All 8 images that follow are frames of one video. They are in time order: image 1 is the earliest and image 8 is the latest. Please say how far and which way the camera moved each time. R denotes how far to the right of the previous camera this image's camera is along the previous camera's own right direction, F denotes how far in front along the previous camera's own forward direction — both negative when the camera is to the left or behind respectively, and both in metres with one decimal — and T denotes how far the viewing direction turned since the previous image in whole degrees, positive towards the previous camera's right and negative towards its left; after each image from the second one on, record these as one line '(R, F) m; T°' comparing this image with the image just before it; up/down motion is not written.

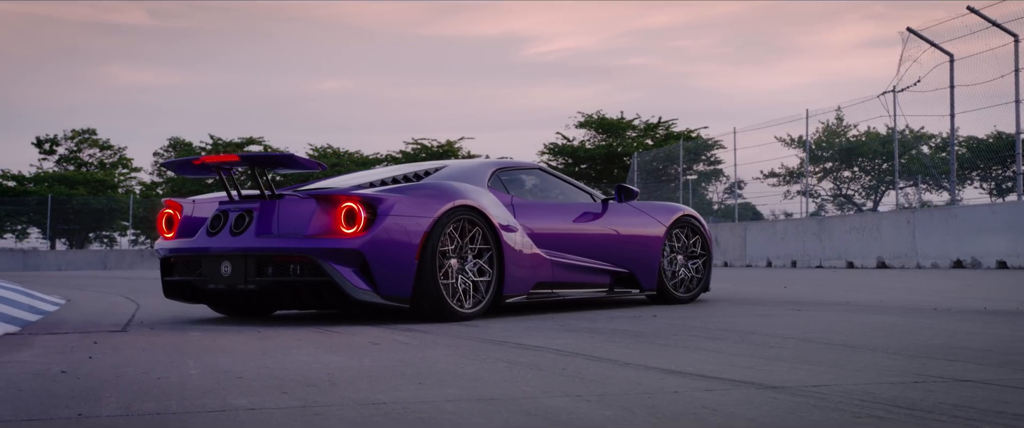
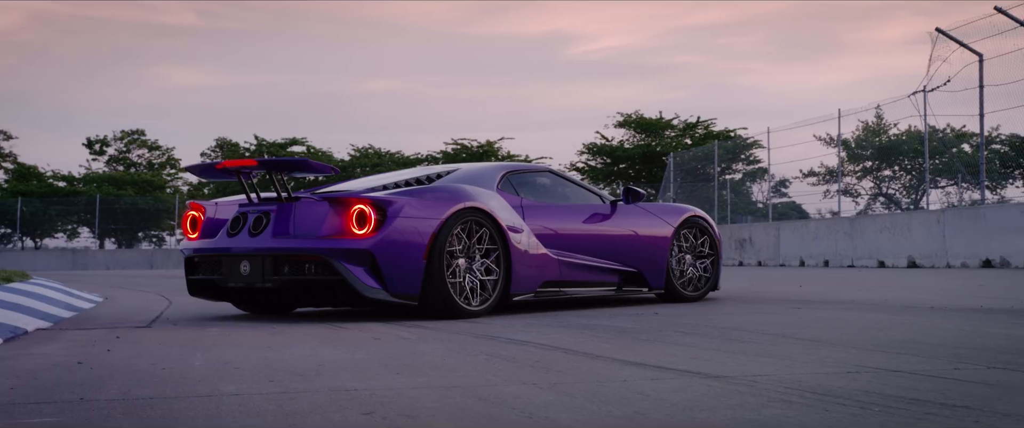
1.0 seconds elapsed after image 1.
(+0.2, -0.2) m; -2°
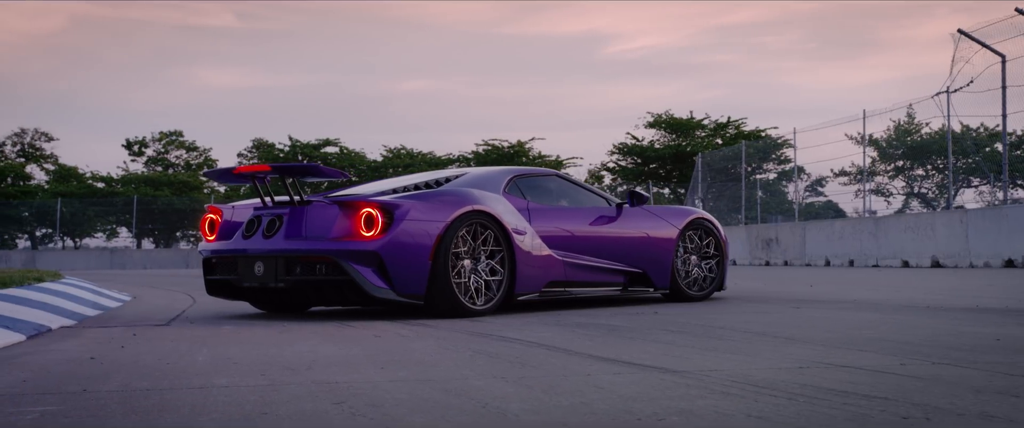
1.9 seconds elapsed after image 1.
(+0.2, -0.2) m; -2°
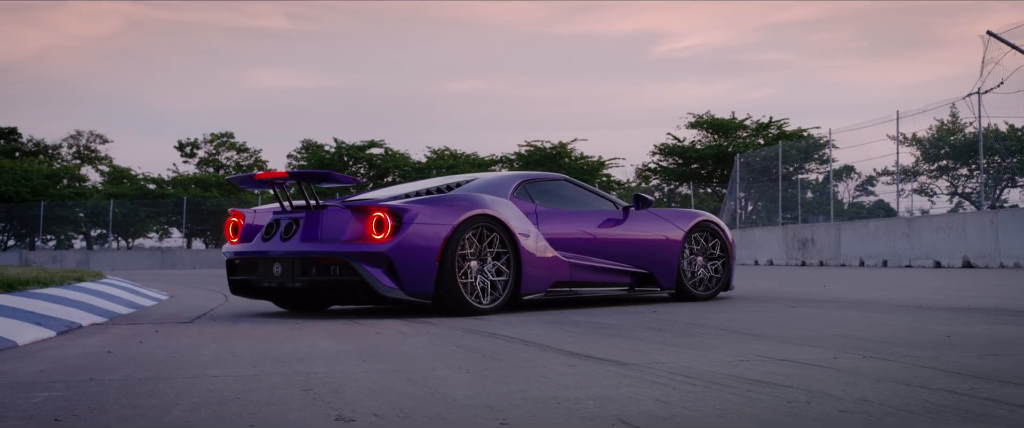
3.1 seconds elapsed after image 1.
(+0.3, -0.3) m; -3°
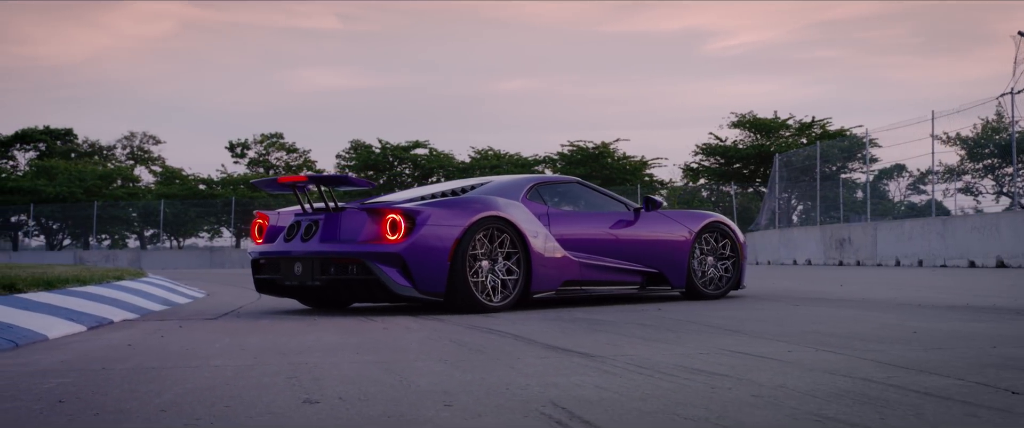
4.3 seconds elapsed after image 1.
(+0.3, -0.3) m; -3°
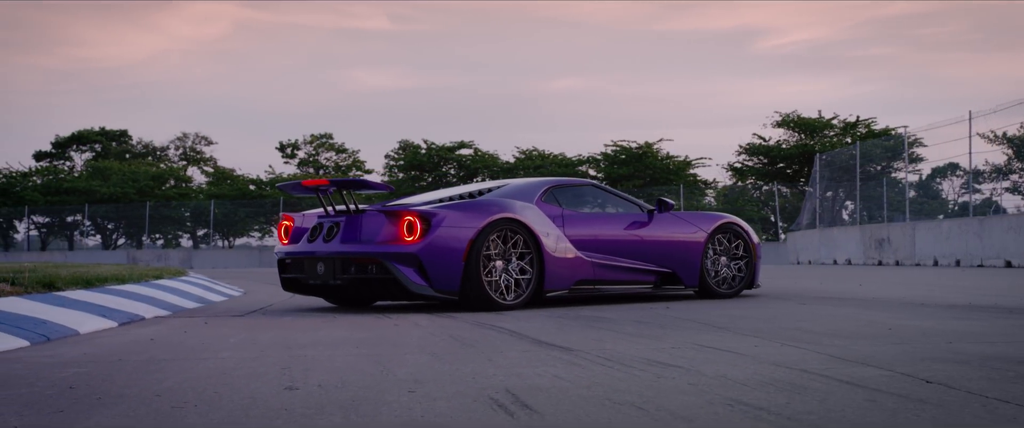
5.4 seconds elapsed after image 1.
(+0.2, -0.2) m; -3°
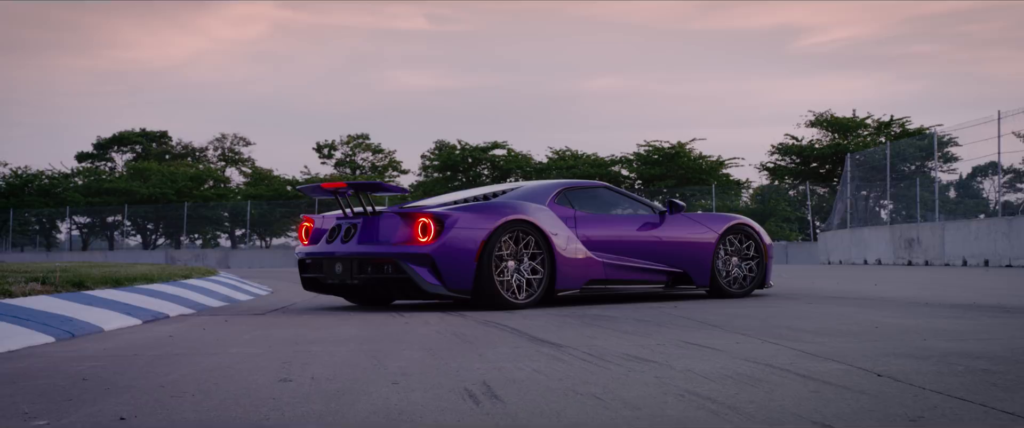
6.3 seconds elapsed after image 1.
(+0.2, -0.2) m; -2°
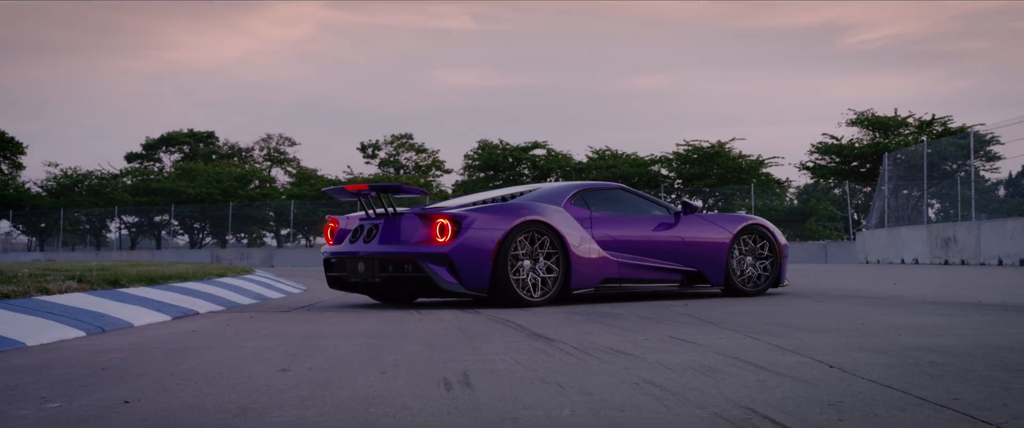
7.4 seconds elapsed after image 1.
(+0.2, -0.2) m; -2°
